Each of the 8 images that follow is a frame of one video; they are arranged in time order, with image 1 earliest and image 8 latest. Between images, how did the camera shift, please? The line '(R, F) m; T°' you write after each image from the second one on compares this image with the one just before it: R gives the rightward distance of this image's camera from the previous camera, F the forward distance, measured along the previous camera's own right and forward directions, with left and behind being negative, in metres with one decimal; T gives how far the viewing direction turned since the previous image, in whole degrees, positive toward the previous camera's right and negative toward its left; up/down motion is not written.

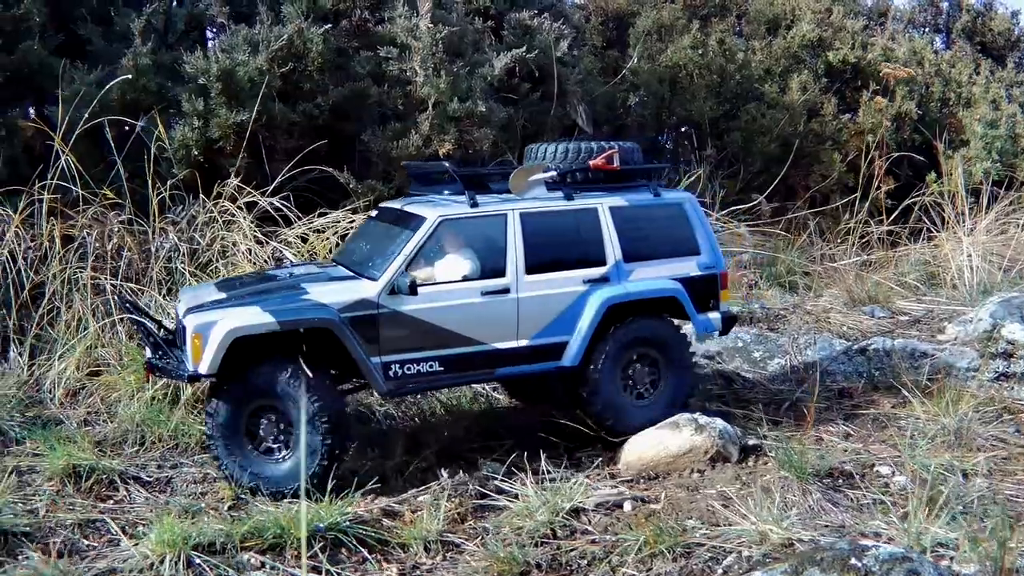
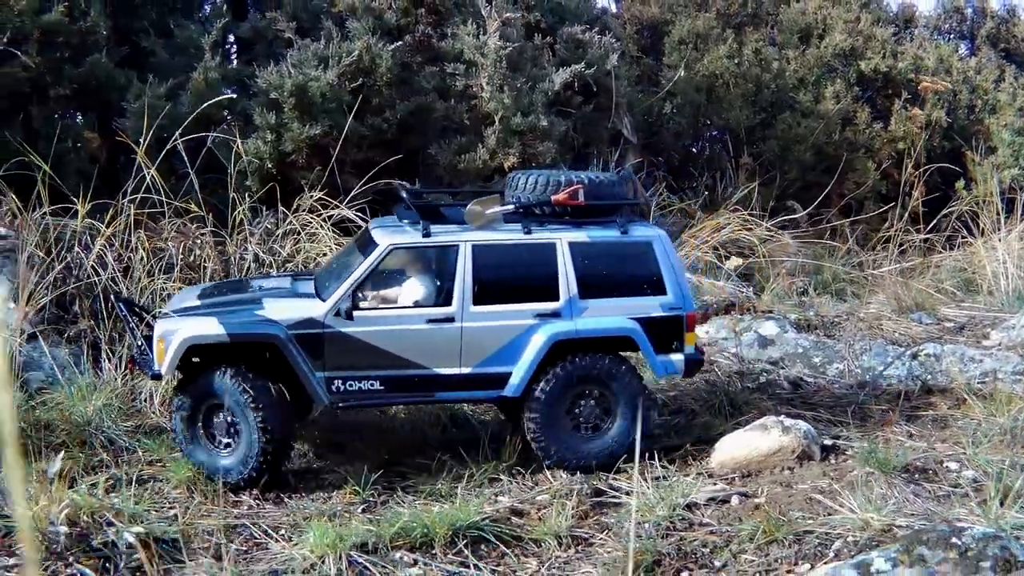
(-0.7, -0.3) m; +3°
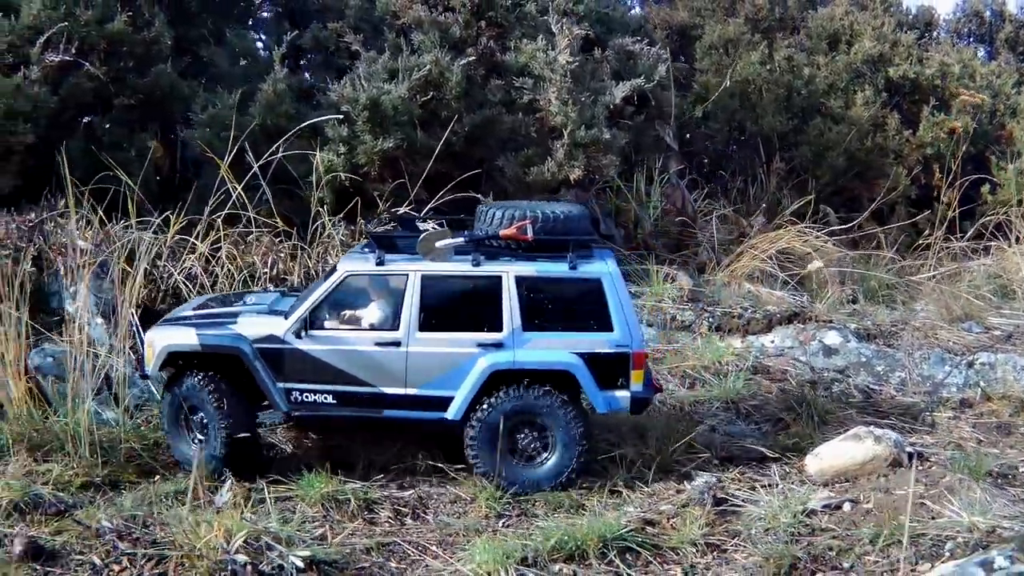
(-0.9, -0.2) m; +5°
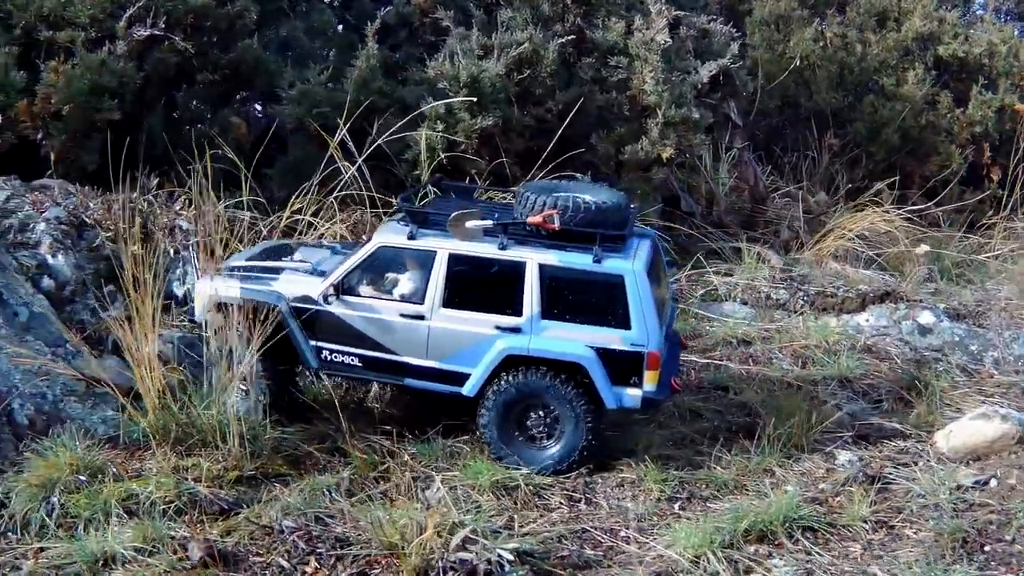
(-1.2, +0.1) m; +6°
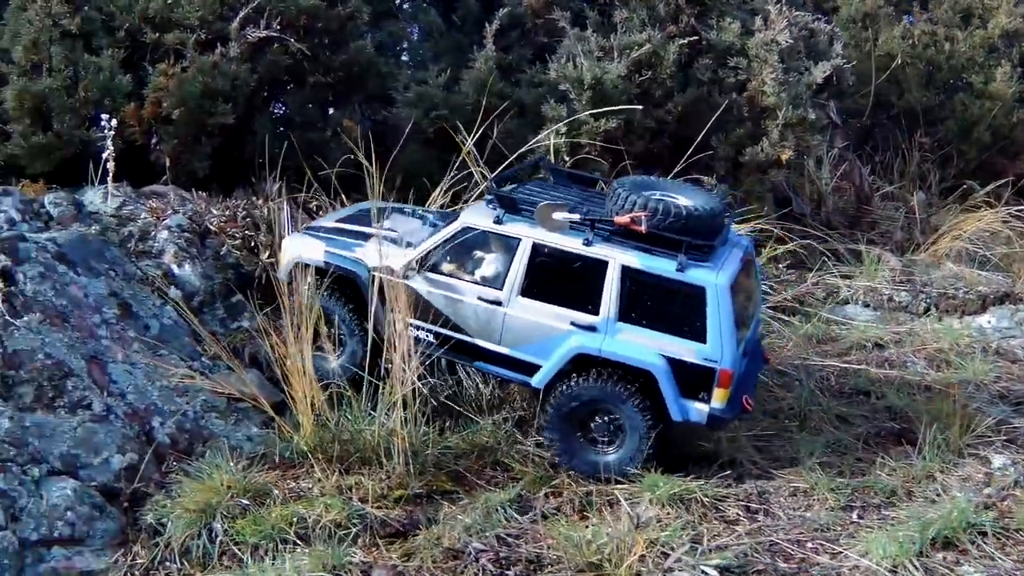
(-0.9, +0.1) m; +2°
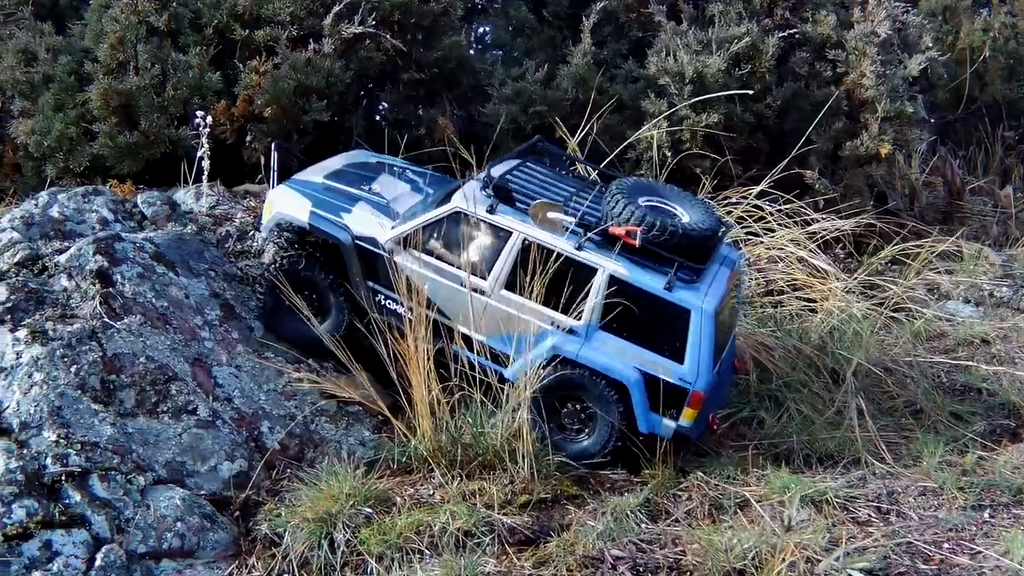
(-0.6, +0.1) m; +1°
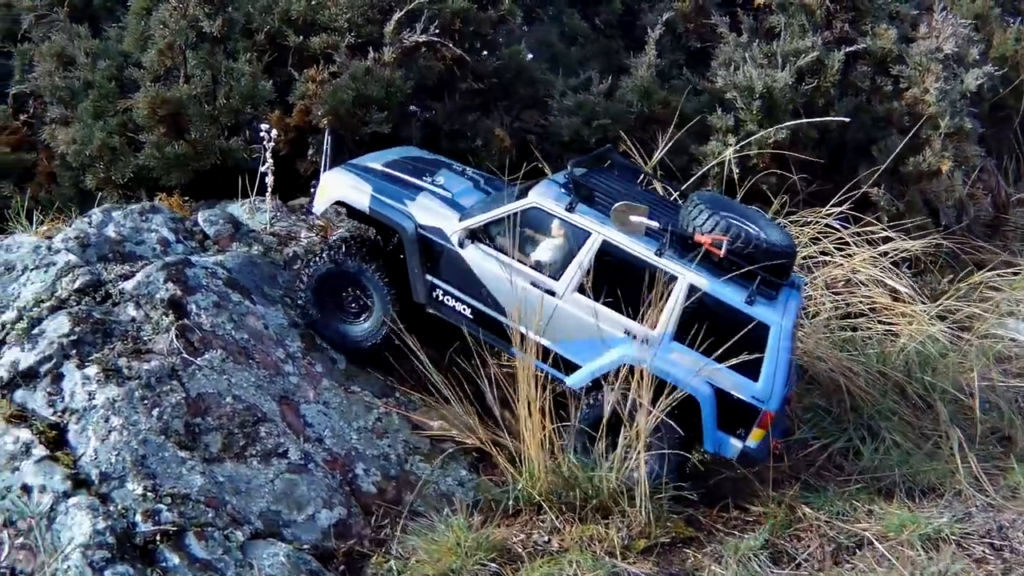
(-0.9, +0.3) m; +6°
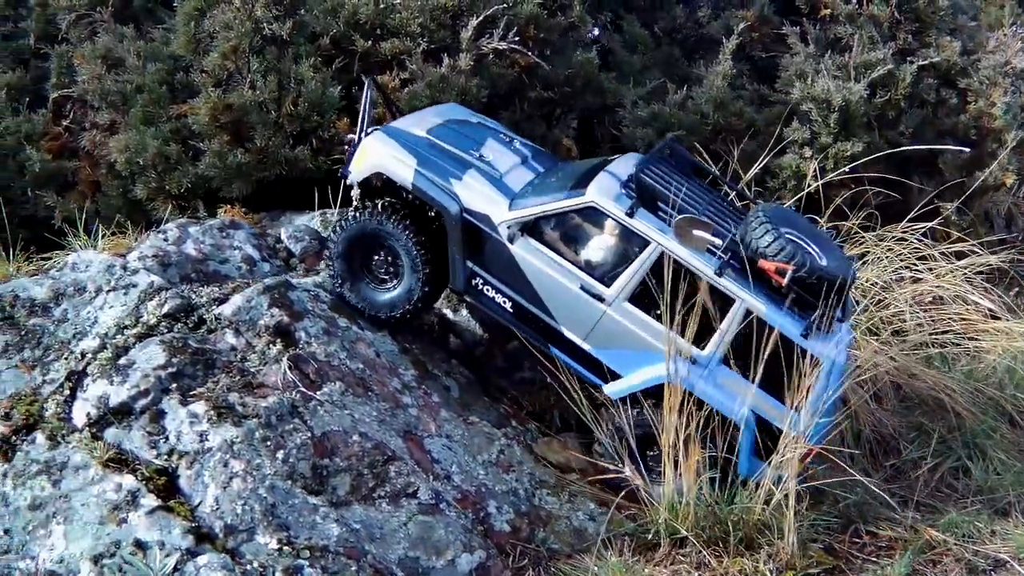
(-1.1, +0.4) m; +7°
